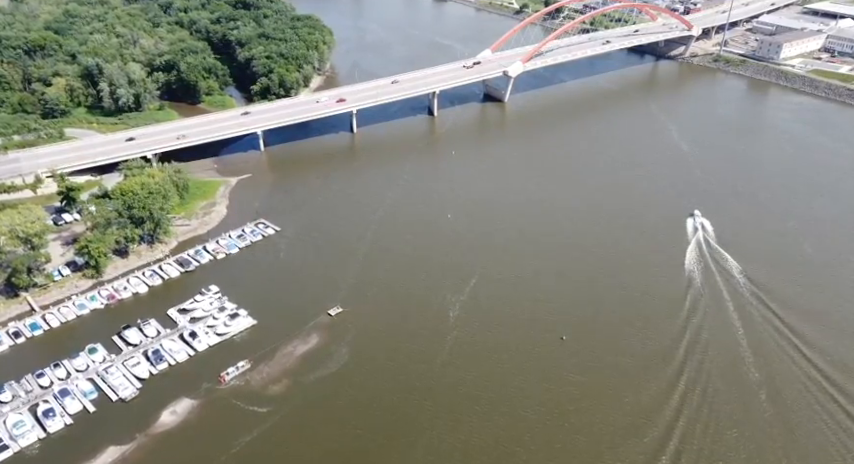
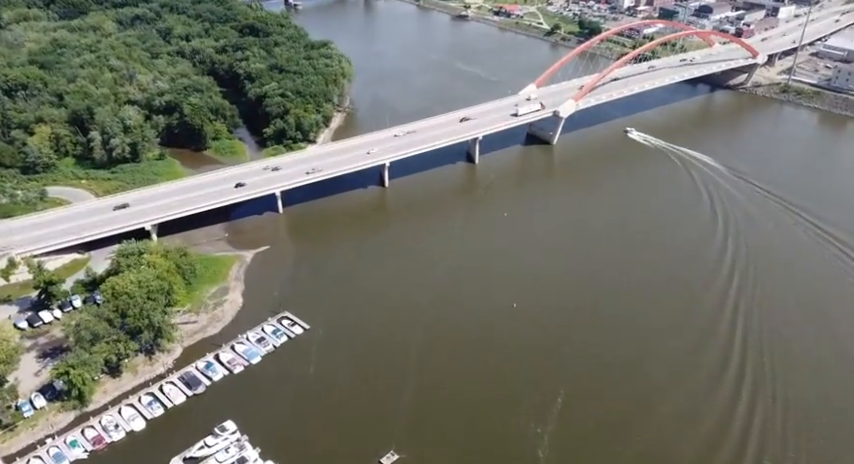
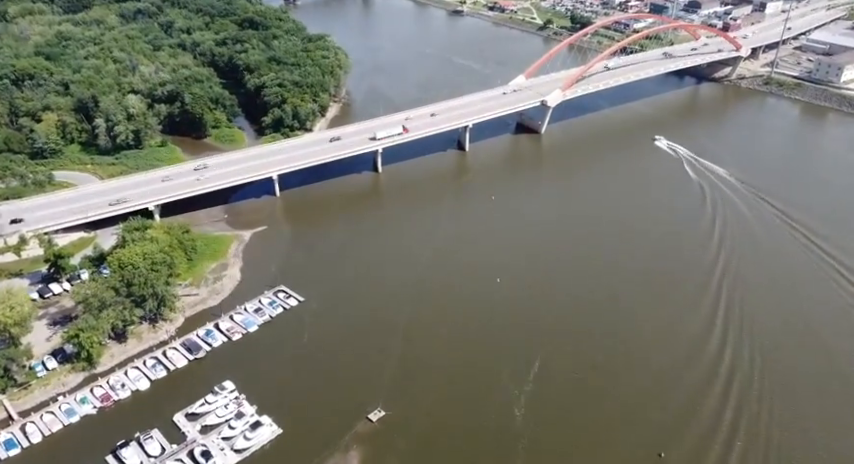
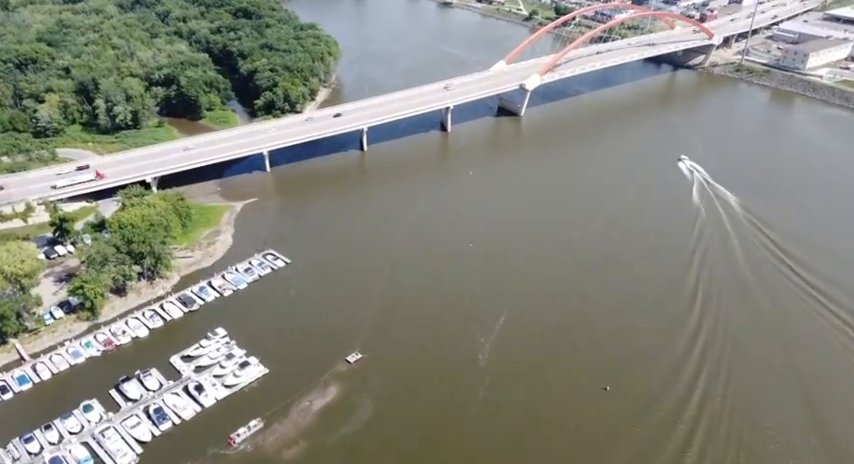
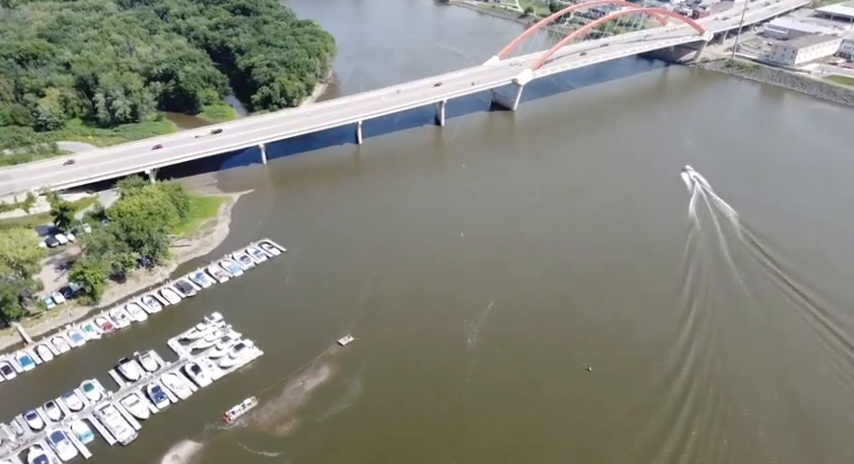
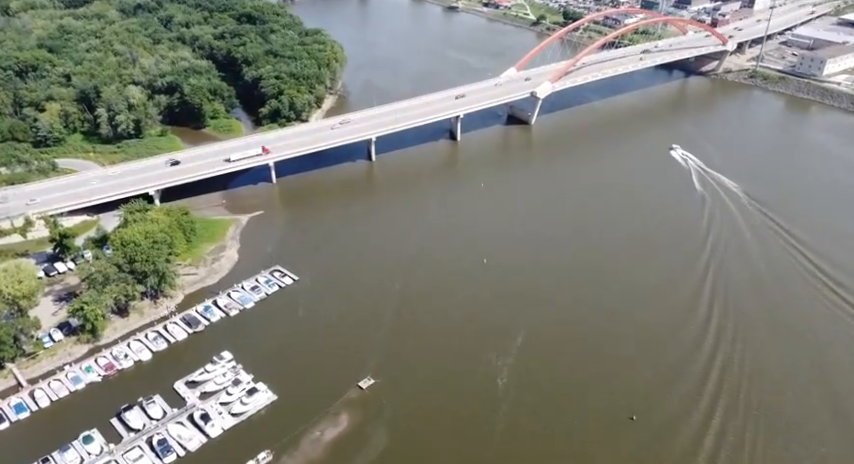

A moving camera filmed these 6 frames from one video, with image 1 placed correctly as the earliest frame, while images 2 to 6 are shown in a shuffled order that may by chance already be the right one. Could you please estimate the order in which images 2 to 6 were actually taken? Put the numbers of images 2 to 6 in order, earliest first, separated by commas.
5, 4, 6, 3, 2
